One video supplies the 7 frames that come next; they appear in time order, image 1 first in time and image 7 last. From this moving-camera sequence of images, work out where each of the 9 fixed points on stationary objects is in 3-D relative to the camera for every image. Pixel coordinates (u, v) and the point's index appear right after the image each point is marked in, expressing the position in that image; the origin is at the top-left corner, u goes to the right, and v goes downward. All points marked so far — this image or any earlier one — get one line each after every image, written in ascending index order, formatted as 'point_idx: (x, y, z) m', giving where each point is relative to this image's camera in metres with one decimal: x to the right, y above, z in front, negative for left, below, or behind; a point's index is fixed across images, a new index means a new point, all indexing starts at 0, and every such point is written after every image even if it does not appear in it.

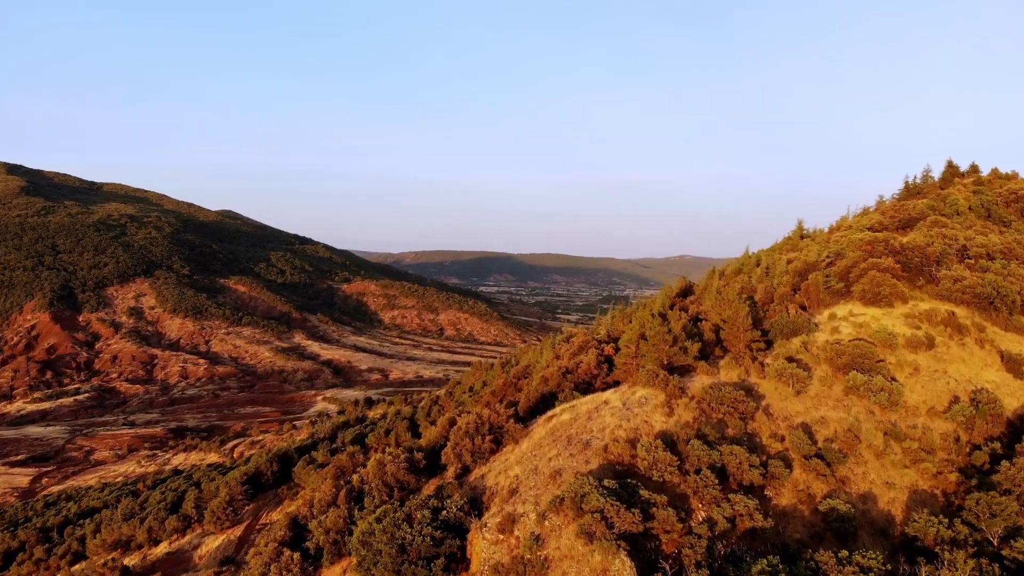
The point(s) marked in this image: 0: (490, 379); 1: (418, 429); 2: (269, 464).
0: (-0.8, -3.5, +18.6) m
1: (-3.2, -4.8, +16.4) m
2: (-8.0, -5.8, +16.0) m
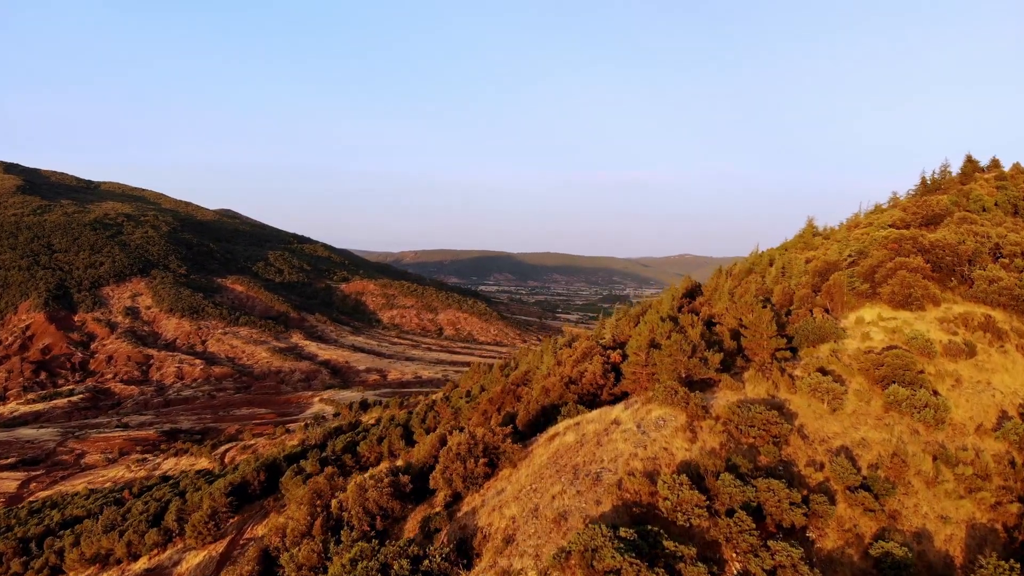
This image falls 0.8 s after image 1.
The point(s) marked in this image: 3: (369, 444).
0: (-0.8, -3.5, +17.8) m
1: (-3.2, -4.8, +15.7) m
2: (-8.0, -5.8, +15.2) m
3: (-4.5, -4.9, +15.2) m
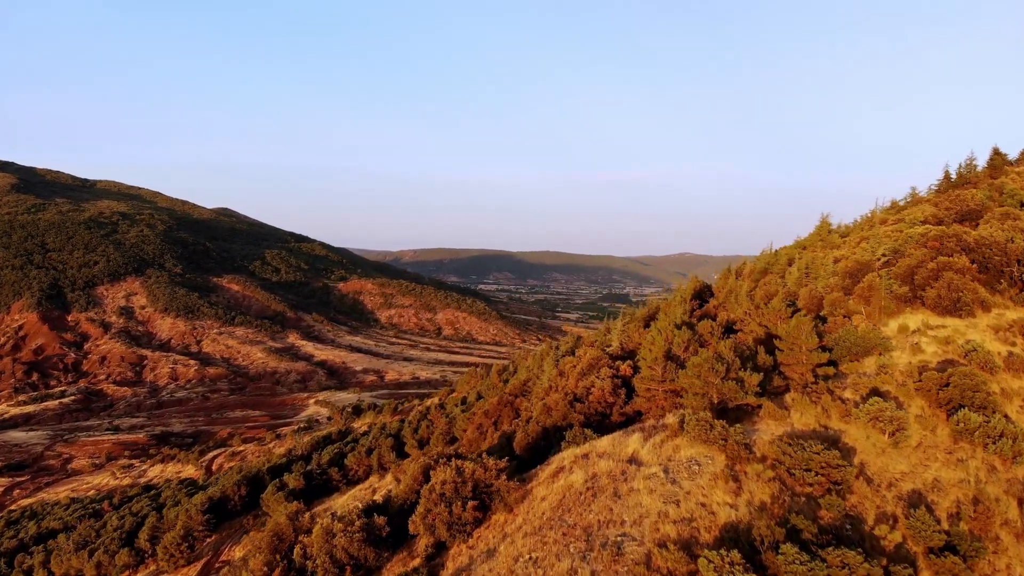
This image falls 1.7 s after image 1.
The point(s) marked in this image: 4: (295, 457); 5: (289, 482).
0: (-0.9, -3.5, +16.8) m
1: (-3.3, -4.8, +14.7) m
2: (-8.1, -5.9, +14.2) m
3: (-4.6, -4.9, +14.2) m
4: (-7.6, -5.9, +17.0) m
5: (-6.2, -5.3, +13.4) m
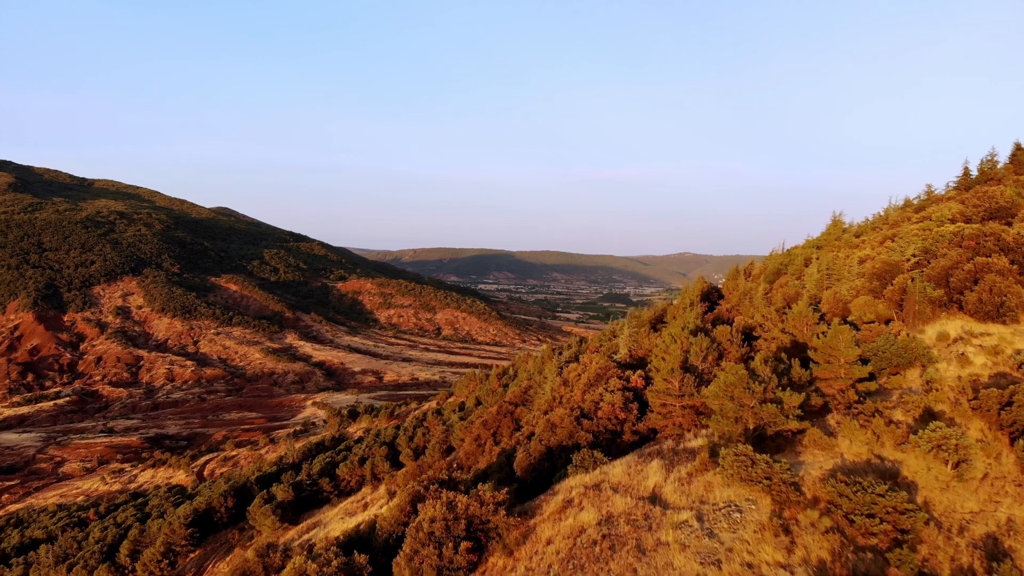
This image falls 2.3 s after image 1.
0: (-0.9, -3.6, +16.2) m
1: (-3.3, -4.9, +14.1) m
2: (-8.1, -5.9, +13.6) m
3: (-4.6, -5.0, +13.6) m
4: (-7.6, -5.9, +16.3) m
5: (-6.2, -5.4, +12.8) m
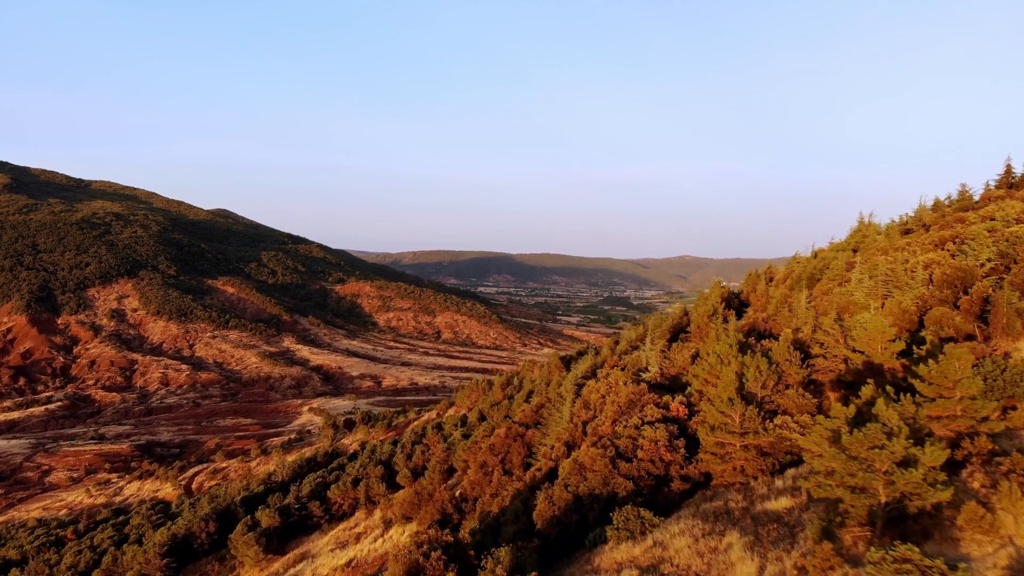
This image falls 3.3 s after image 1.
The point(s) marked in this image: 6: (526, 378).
0: (-0.7, -3.7, +15.1) m
1: (-3.1, -5.0, +13.0) m
2: (-7.9, -6.0, +12.5) m
3: (-4.4, -5.1, +12.5) m
4: (-7.4, -6.1, +15.2) m
5: (-6.0, -5.5, +11.7) m
6: (+0.5, -3.5, +19.0) m
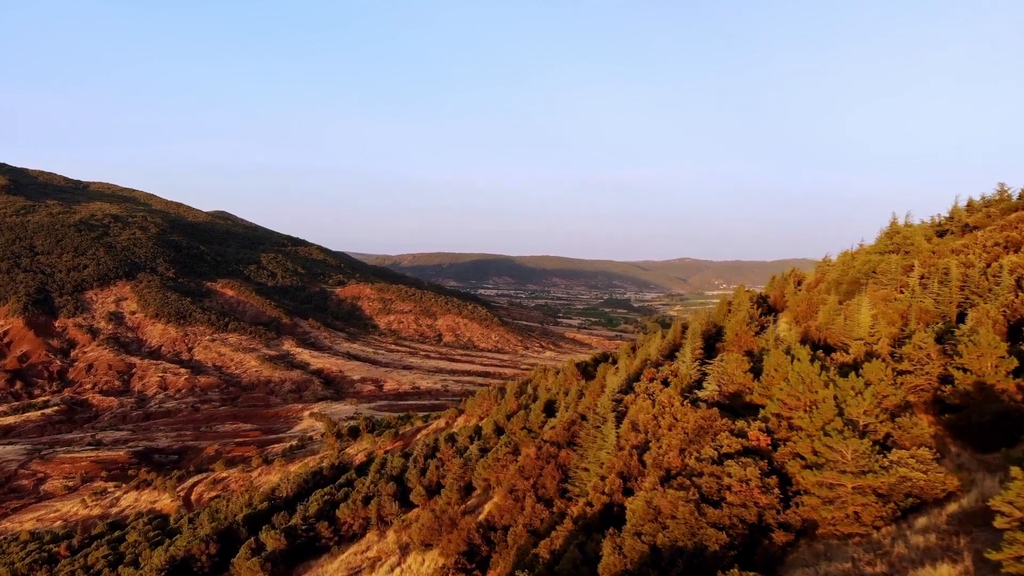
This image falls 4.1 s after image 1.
0: (-0.2, -3.9, +14.3) m
1: (-2.6, -5.2, +12.2) m
2: (-7.4, -6.2, +11.7) m
3: (-3.9, -5.2, +11.7) m
4: (-6.9, -6.2, +14.4) m
5: (-5.5, -5.6, +10.9) m
6: (+1.0, -3.6, +18.3) m
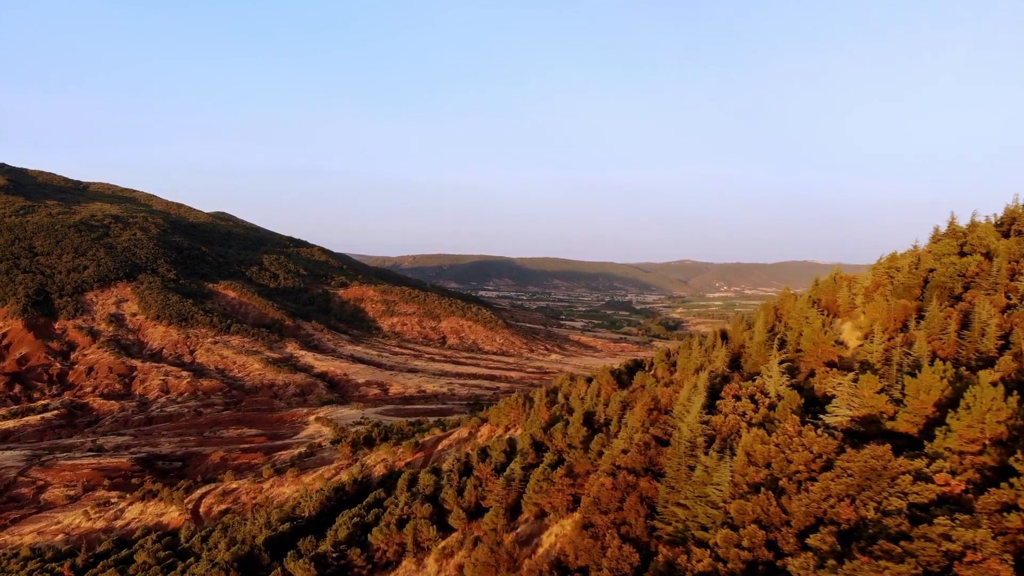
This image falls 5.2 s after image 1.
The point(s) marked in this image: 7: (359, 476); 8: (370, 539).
0: (+0.8, -4.0, +13.4) m
1: (-1.5, -5.3, +11.2) m
2: (-6.3, -6.3, +10.7) m
3: (-2.8, -5.3, +10.7) m
4: (-5.9, -6.3, +13.4) m
5: (-4.4, -5.7, +9.9) m
6: (+2.1, -3.8, +17.3) m
7: (-5.1, -6.2, +16.1) m
8: (-3.1, -5.5, +10.8) m
